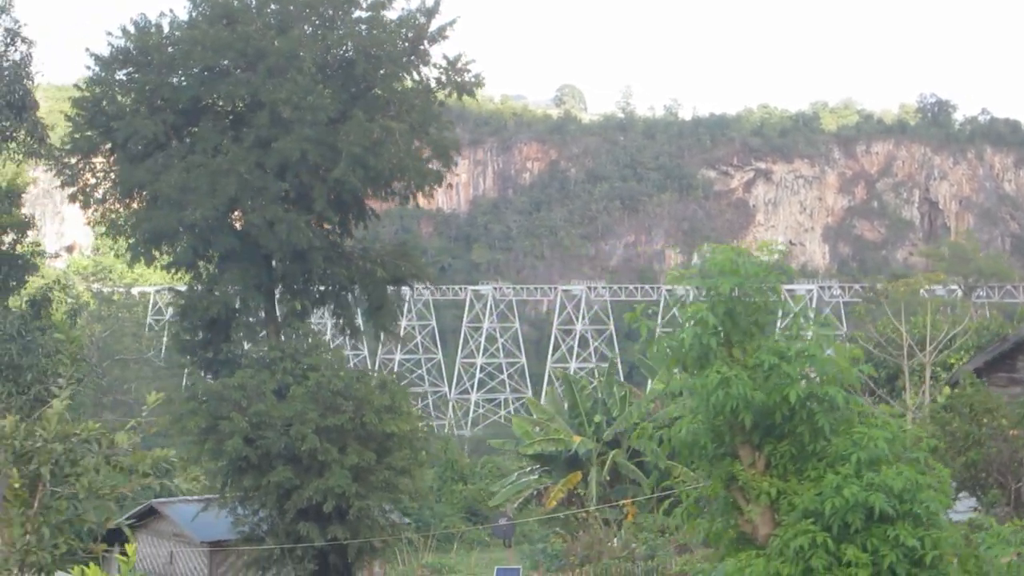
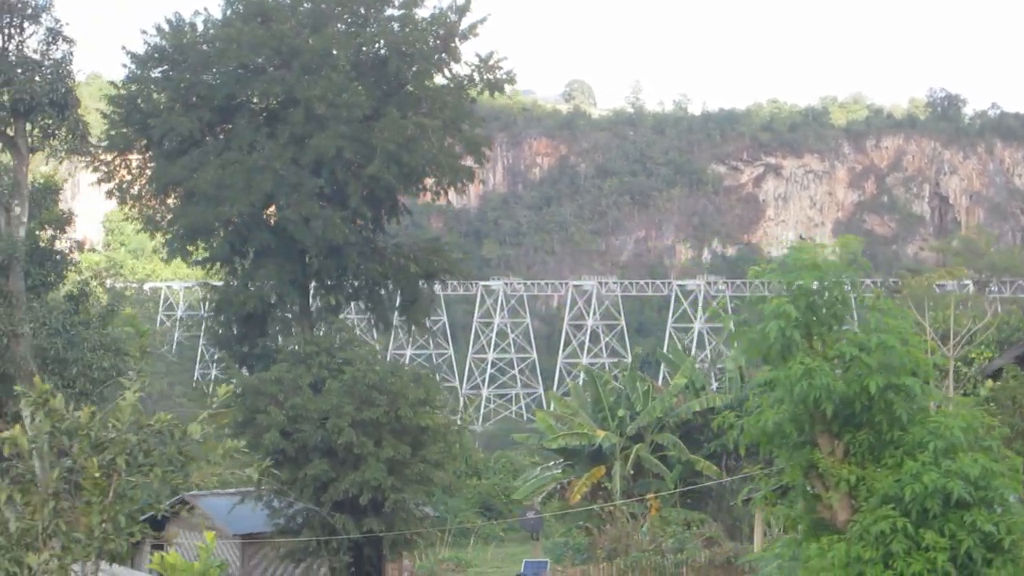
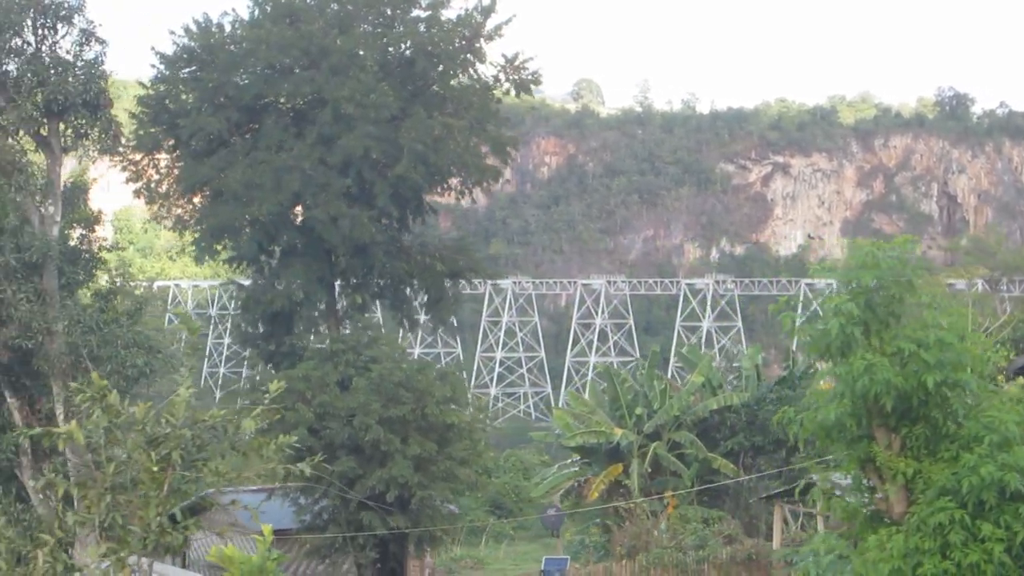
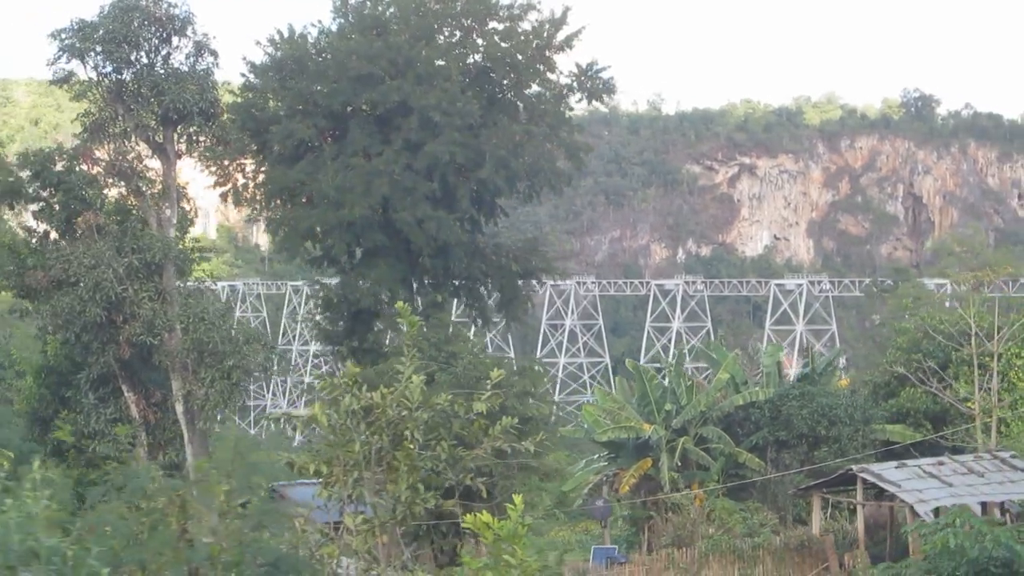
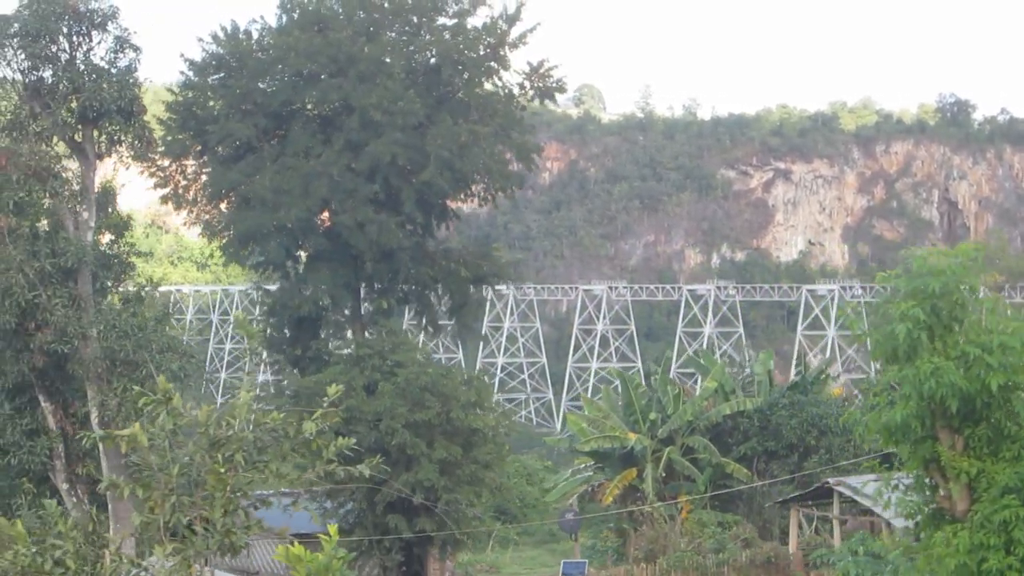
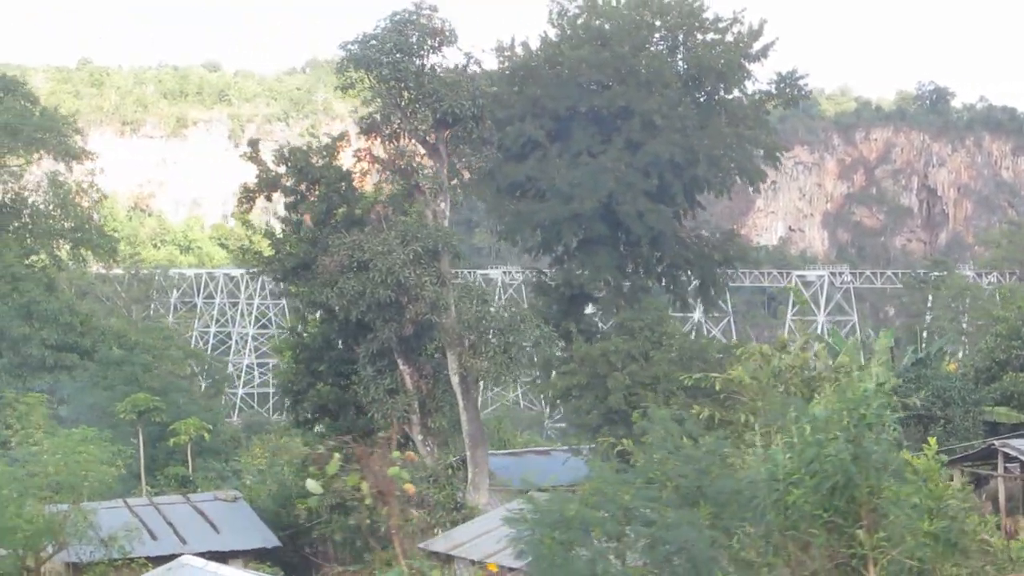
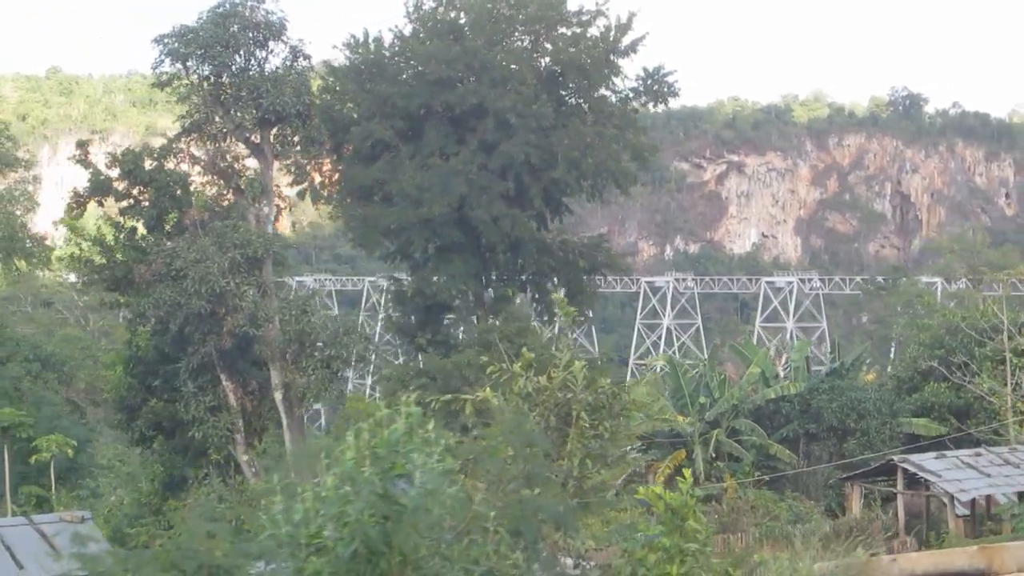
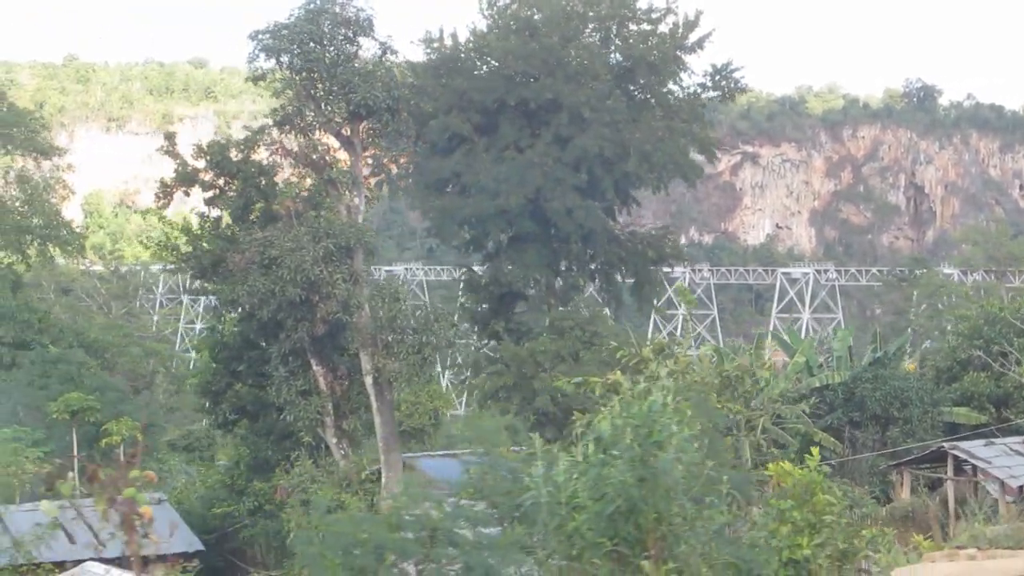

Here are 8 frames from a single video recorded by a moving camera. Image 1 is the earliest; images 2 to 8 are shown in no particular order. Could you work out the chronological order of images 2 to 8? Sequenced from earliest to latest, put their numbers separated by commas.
2, 3, 5, 4, 7, 8, 6
